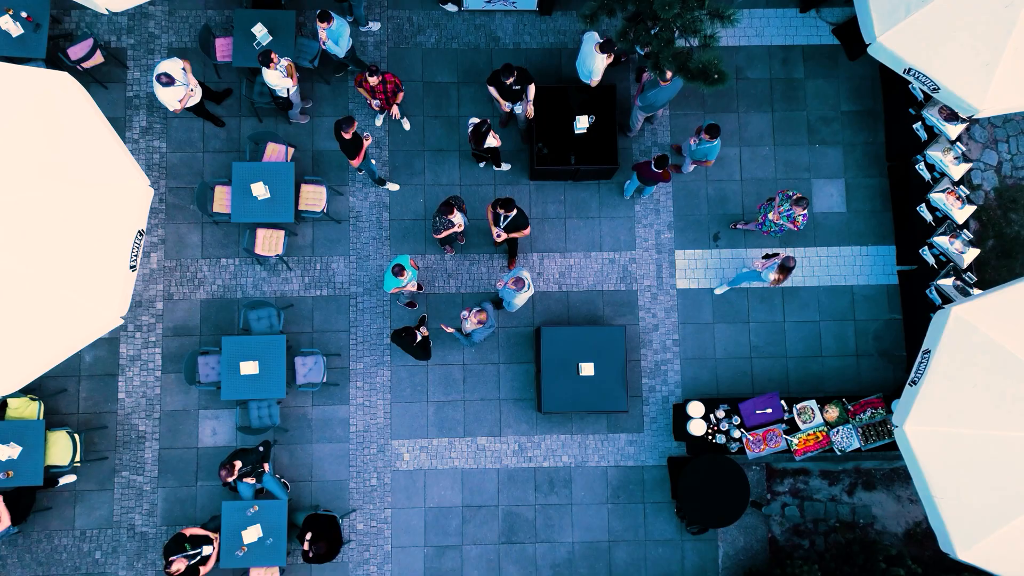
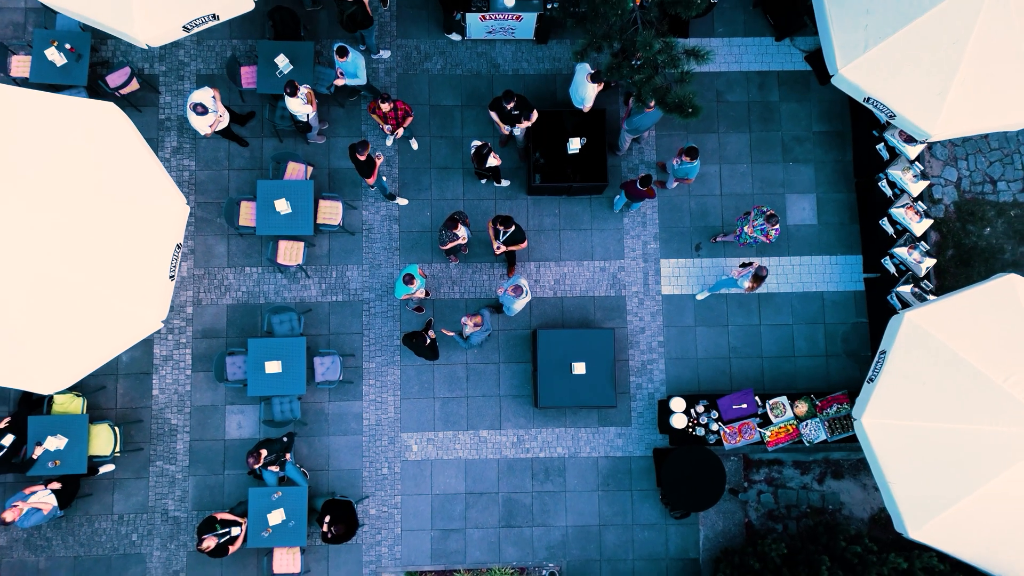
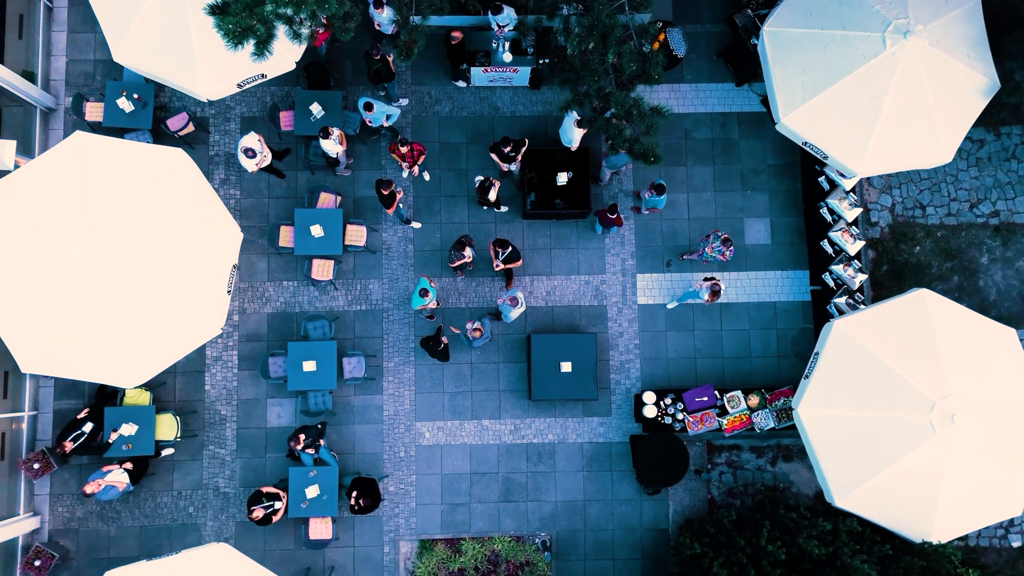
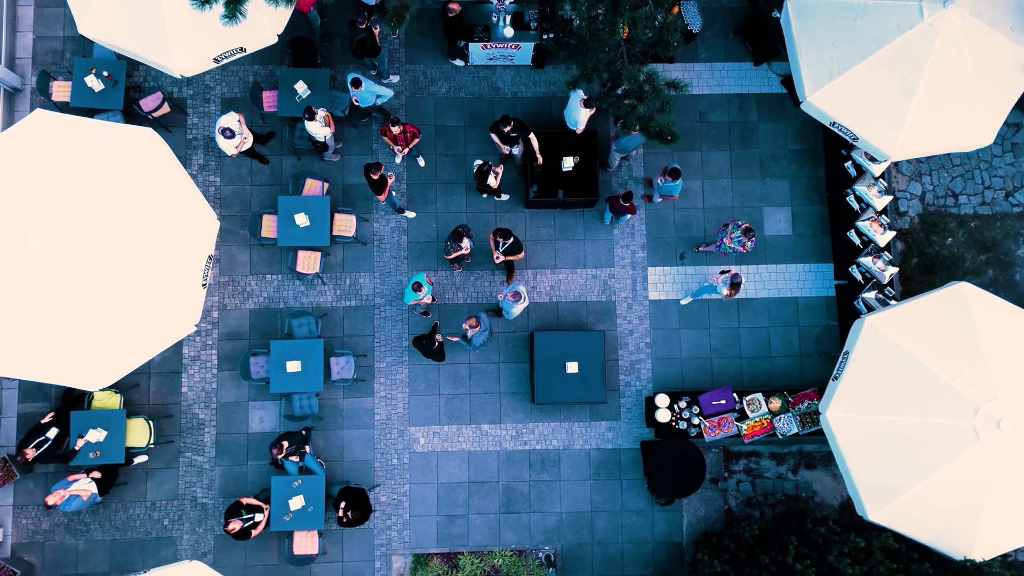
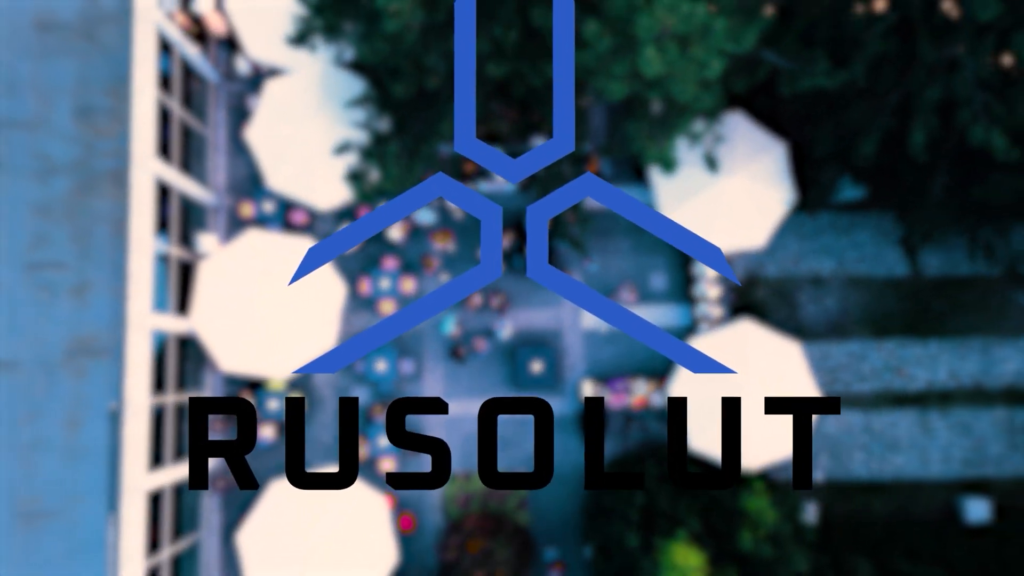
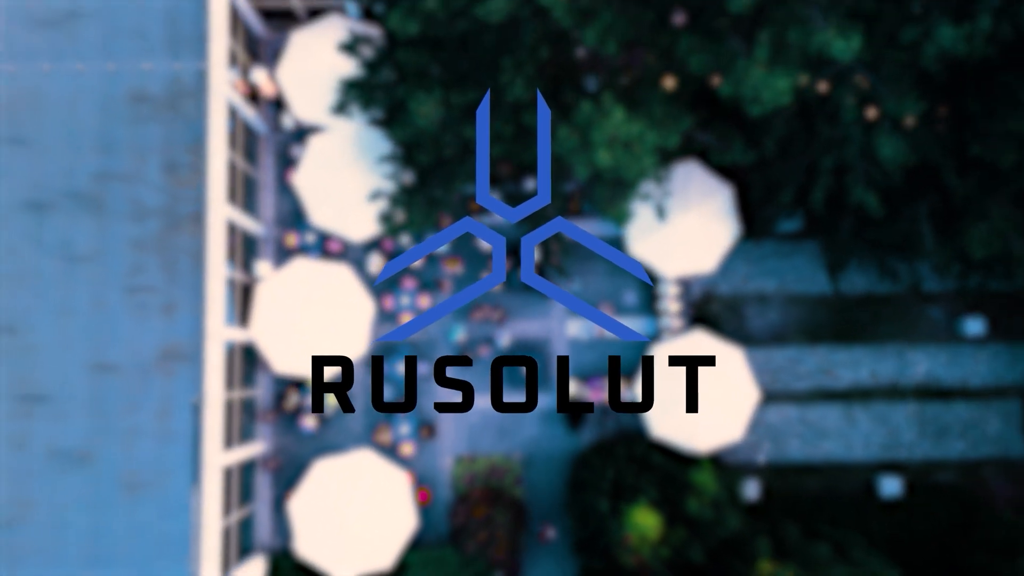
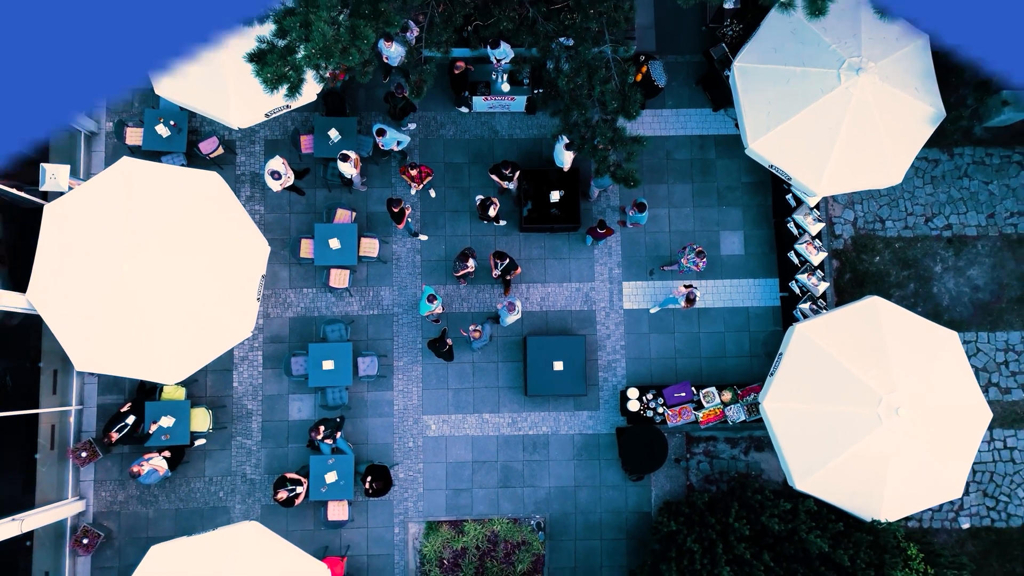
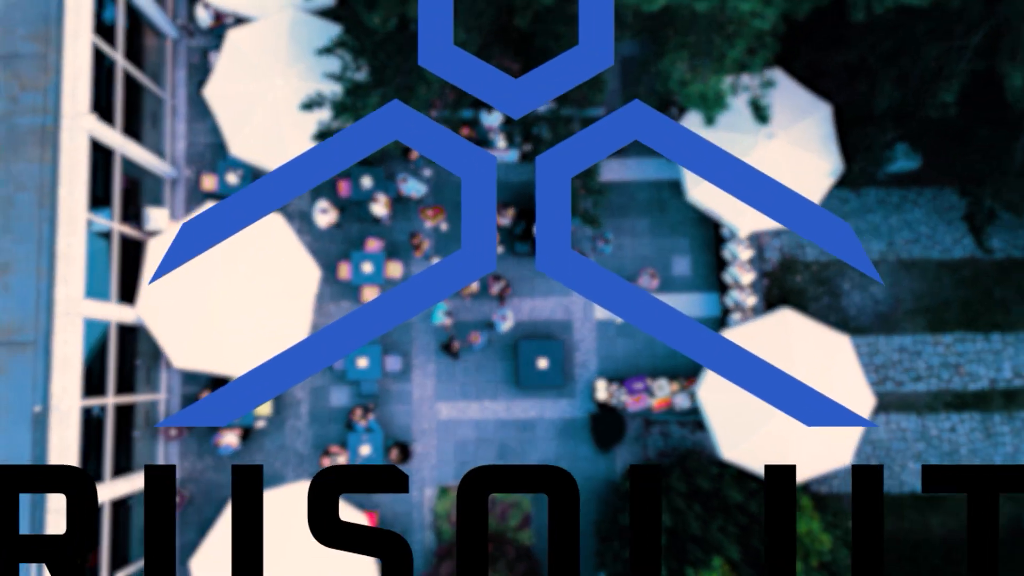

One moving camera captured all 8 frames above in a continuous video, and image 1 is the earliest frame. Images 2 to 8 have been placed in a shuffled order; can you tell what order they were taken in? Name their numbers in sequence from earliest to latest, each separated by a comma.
2, 4, 3, 7, 8, 5, 6
